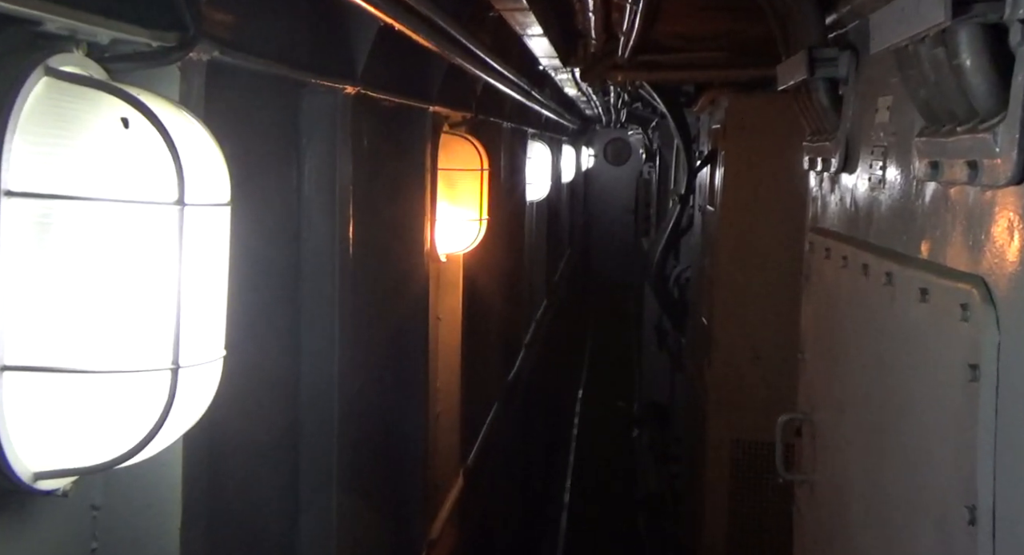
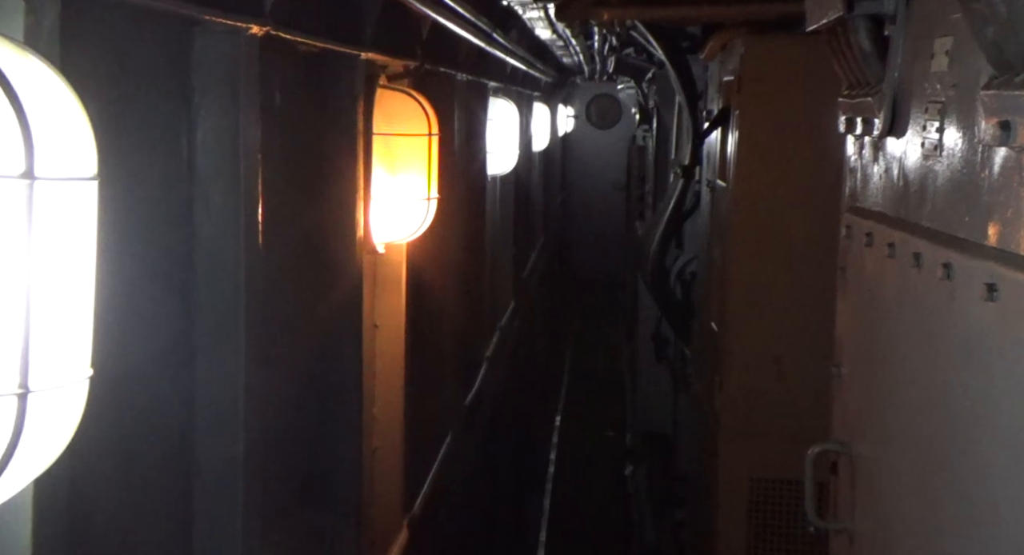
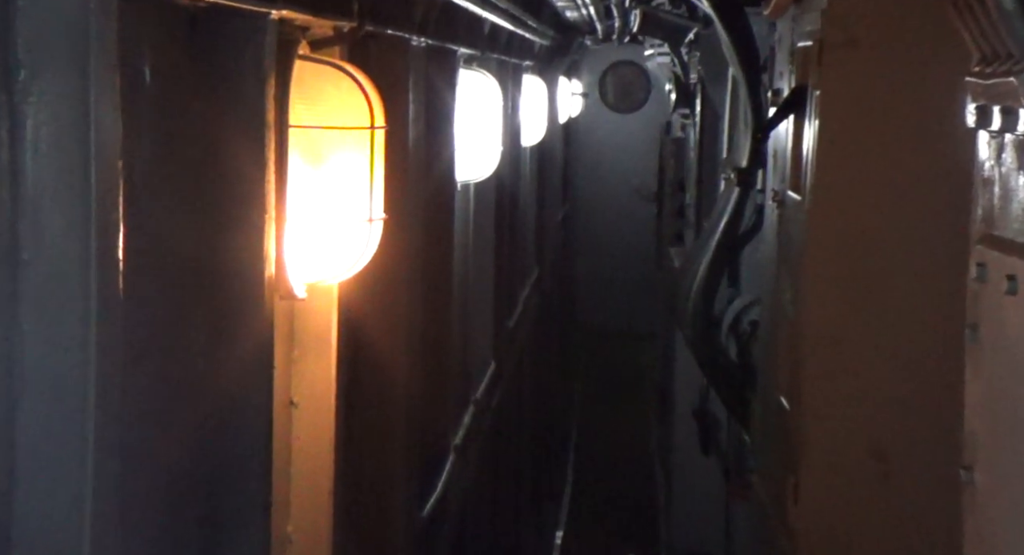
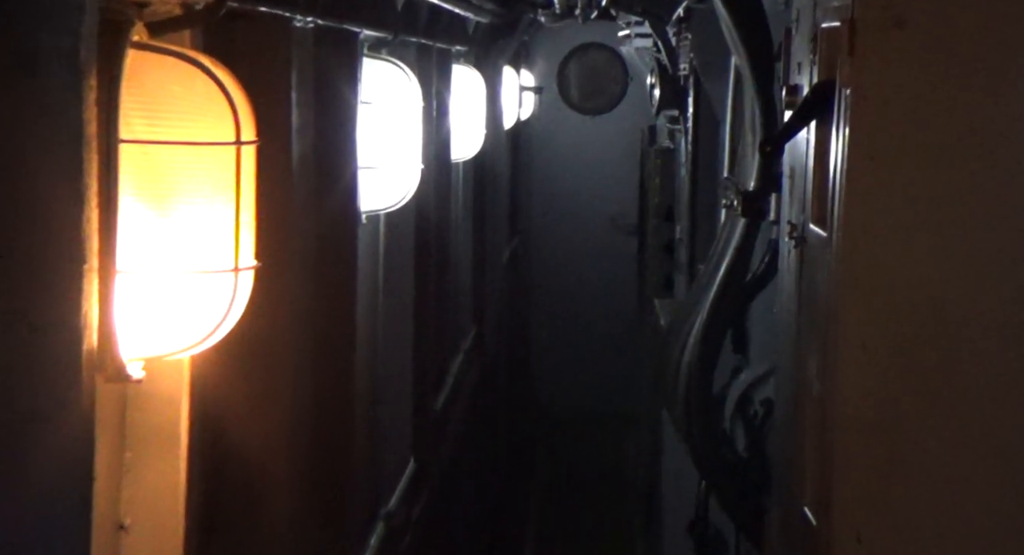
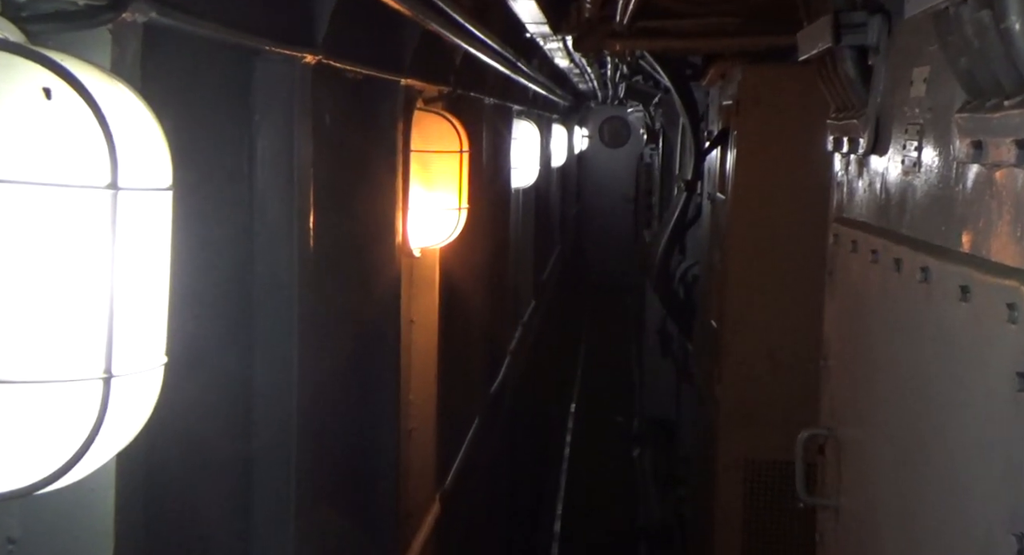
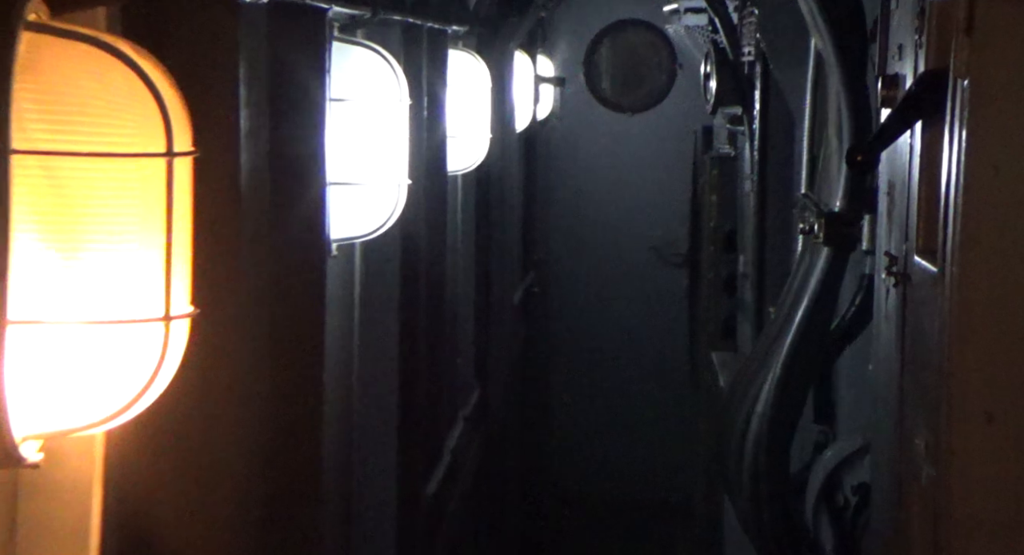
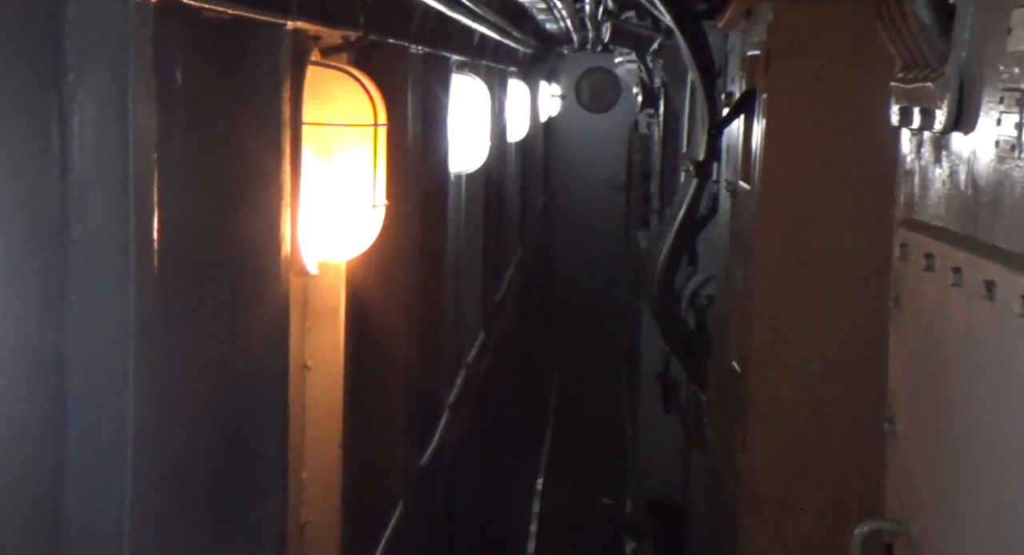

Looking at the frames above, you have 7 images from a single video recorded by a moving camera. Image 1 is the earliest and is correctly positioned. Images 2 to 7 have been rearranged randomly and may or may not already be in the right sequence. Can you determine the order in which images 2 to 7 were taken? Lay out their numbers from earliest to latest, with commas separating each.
5, 2, 7, 3, 4, 6
